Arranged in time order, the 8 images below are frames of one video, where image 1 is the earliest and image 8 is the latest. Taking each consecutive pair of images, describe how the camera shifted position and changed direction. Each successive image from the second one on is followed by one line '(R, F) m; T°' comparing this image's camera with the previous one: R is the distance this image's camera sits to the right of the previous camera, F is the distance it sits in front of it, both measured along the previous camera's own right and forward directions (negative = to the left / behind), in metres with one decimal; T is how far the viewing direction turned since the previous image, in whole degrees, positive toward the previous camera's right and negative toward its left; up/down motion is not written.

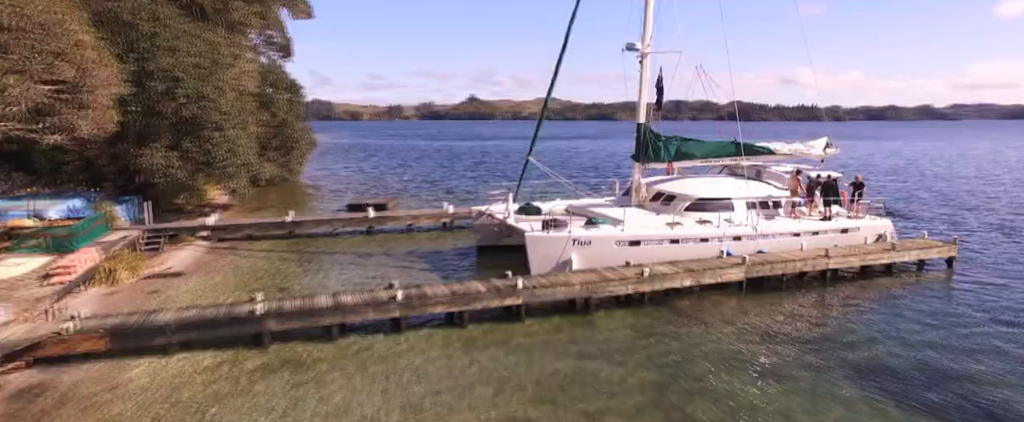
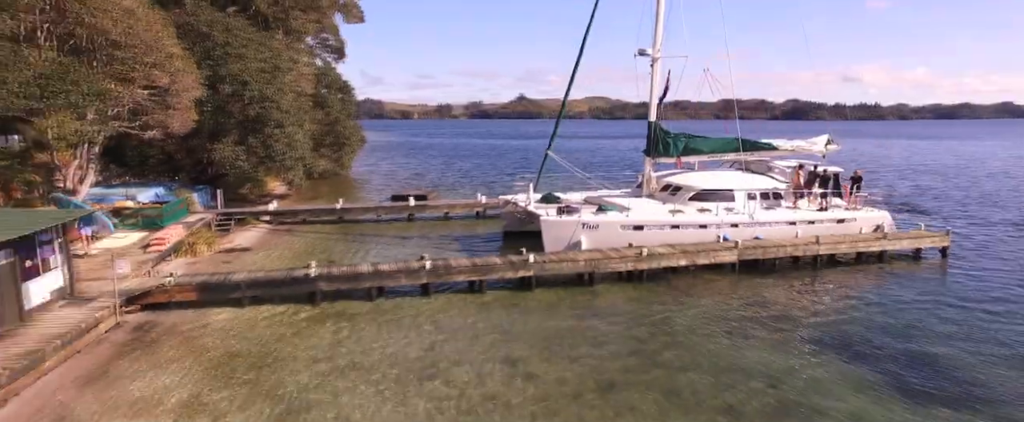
(+1.1, -2.4) m; -5°
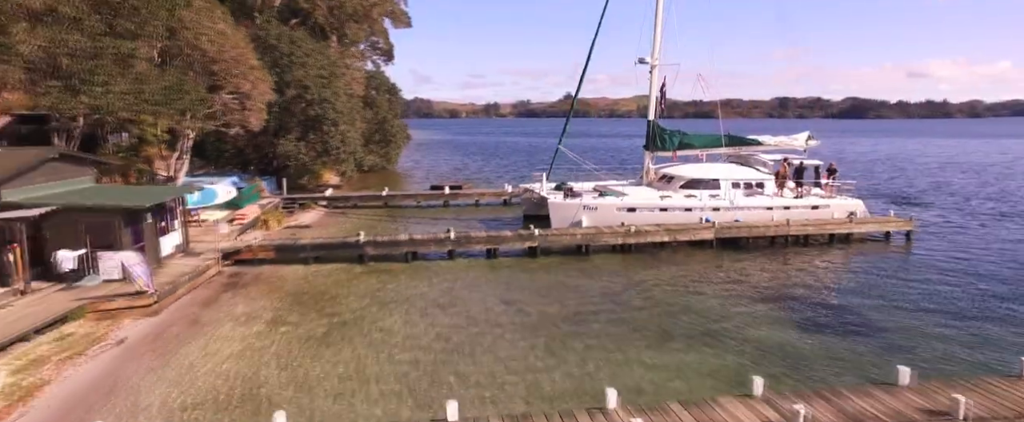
(+1.4, -3.8) m; -5°
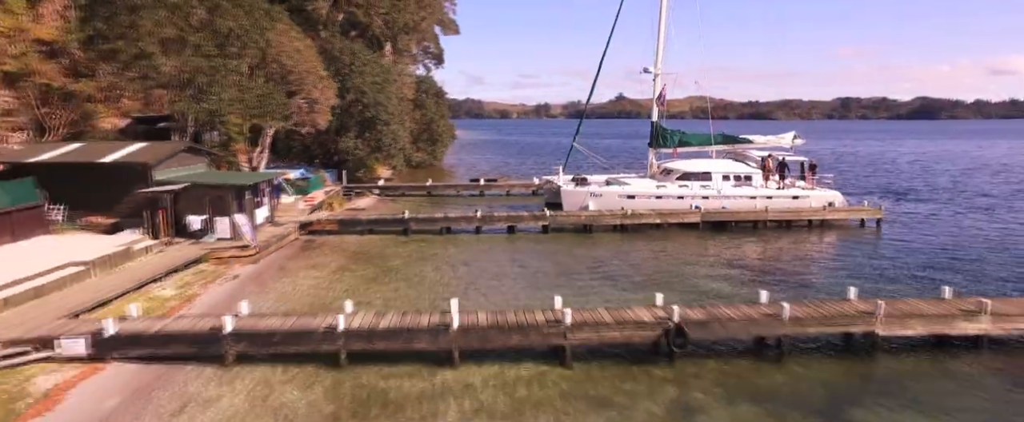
(+1.6, -4.5) m; -5°
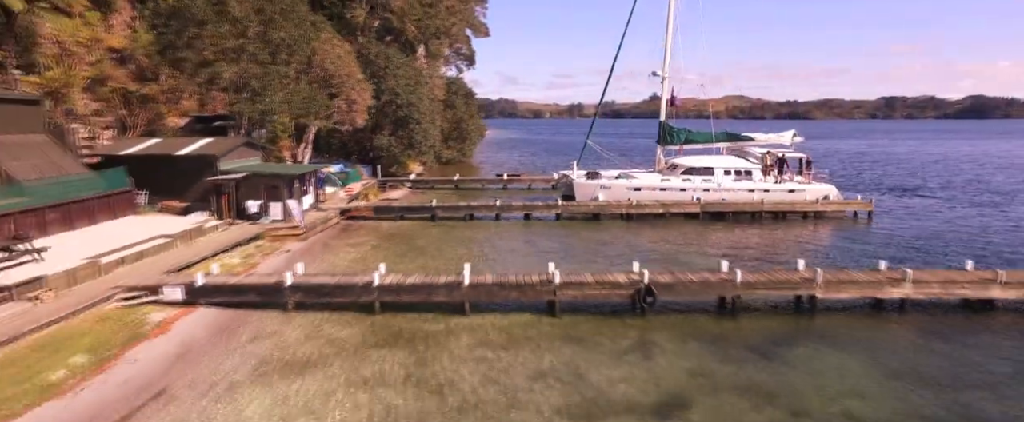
(+0.8, -2.8) m; -3°
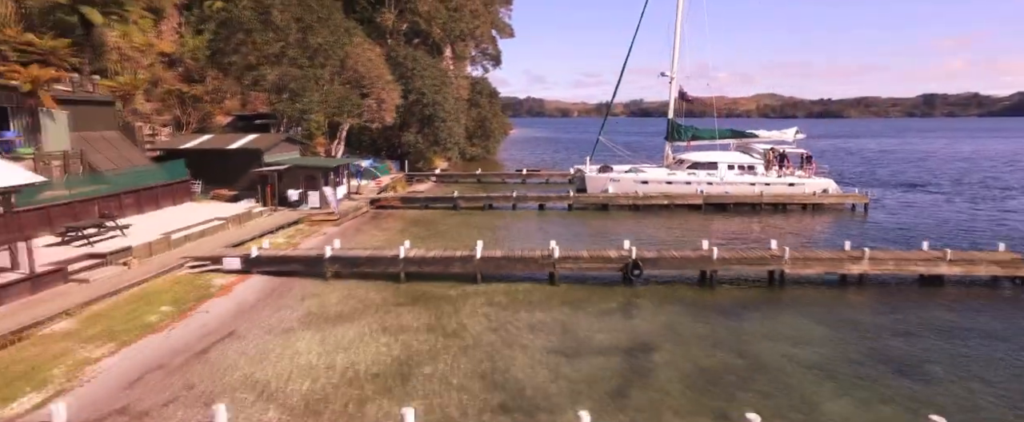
(+0.7, -2.3) m; -3°
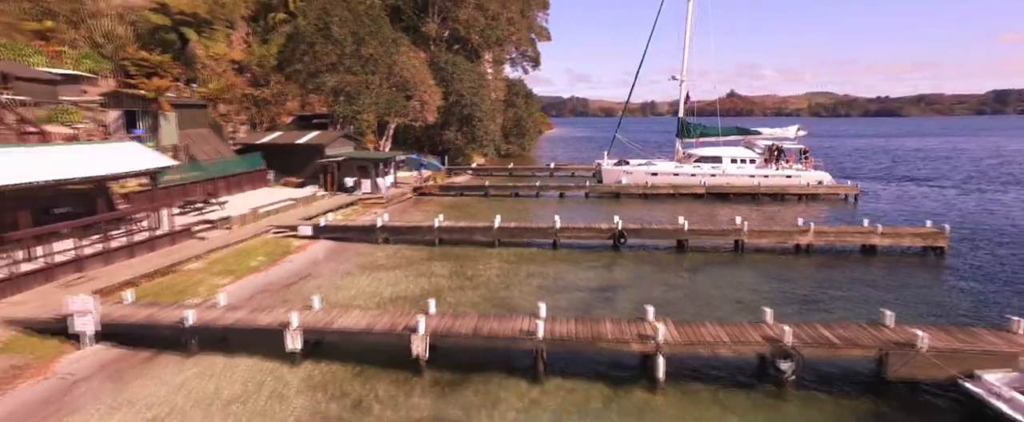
(+1.3, -4.2) m; -5°
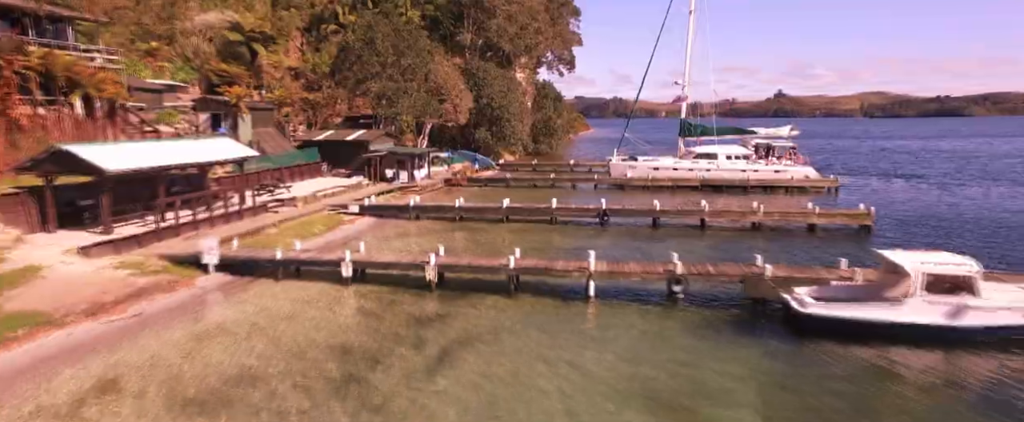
(+1.7, -4.8) m; -4°
